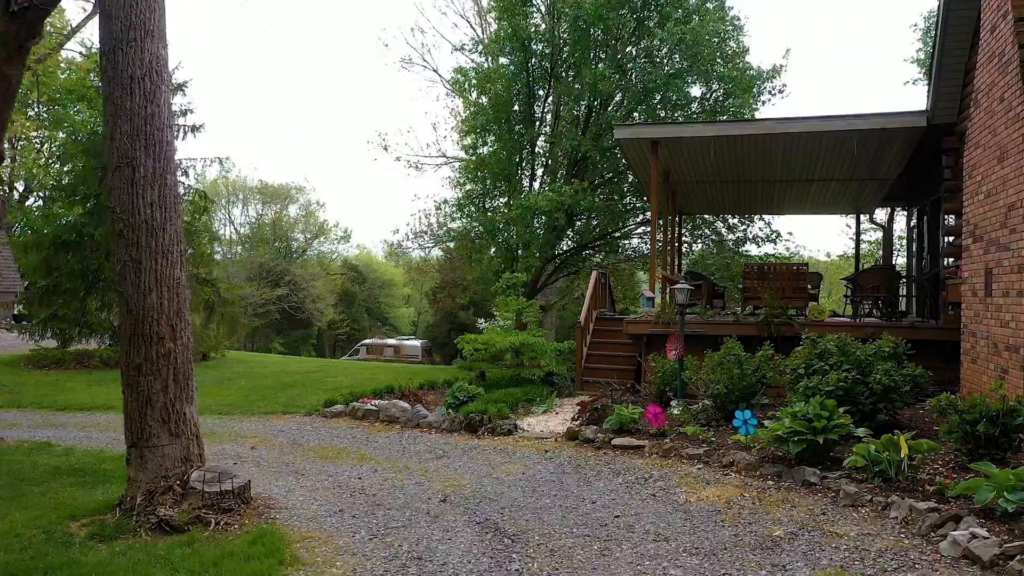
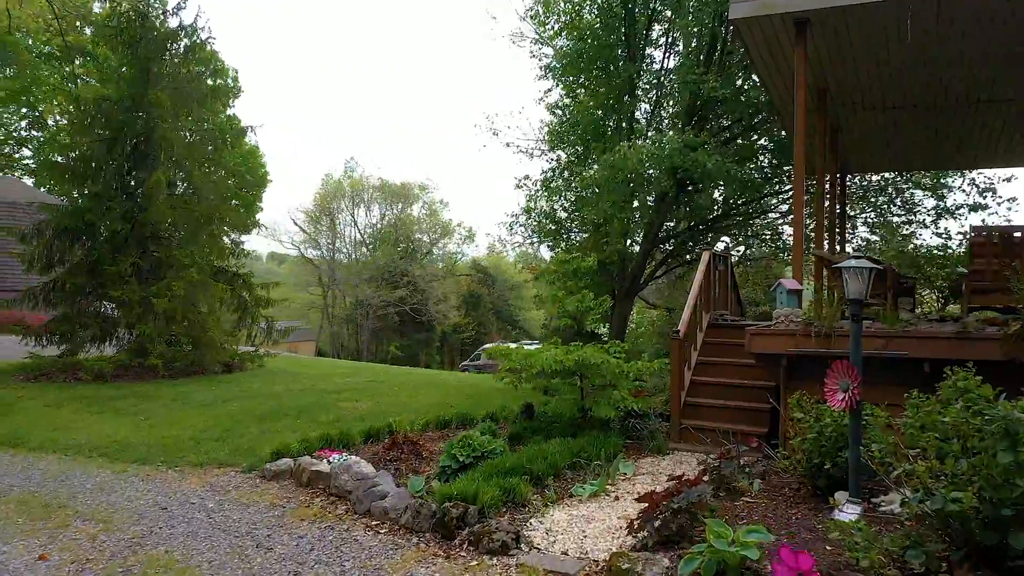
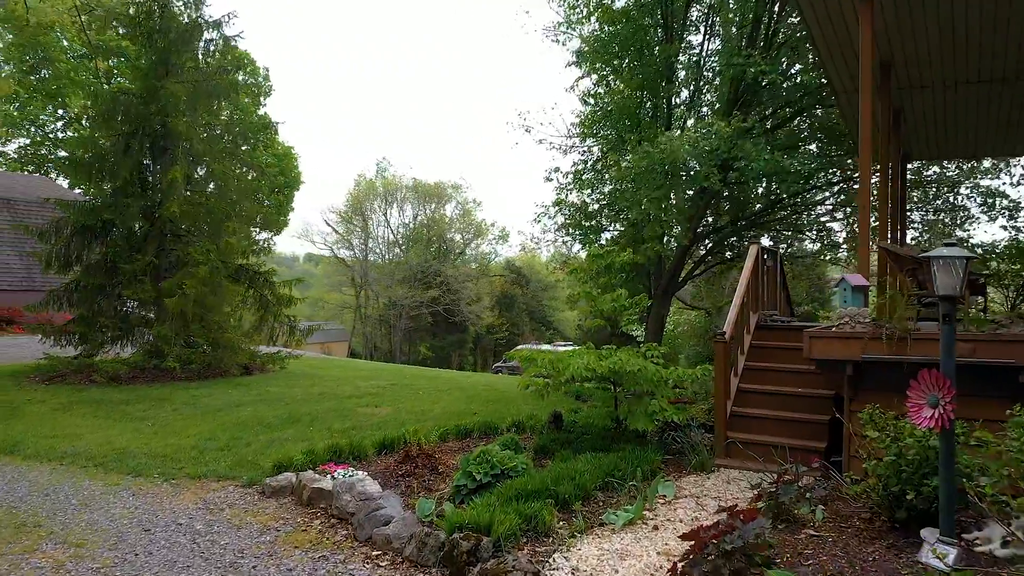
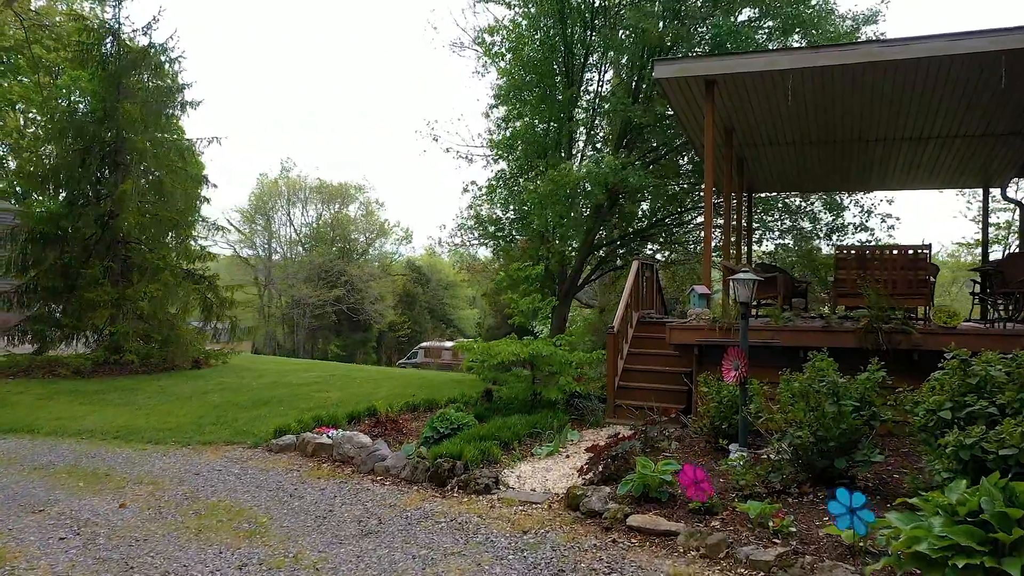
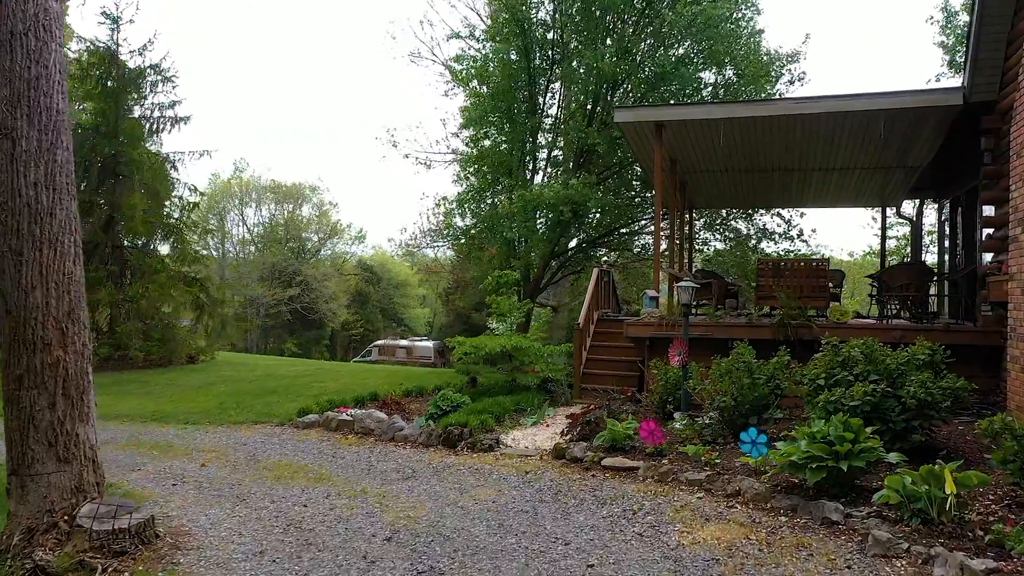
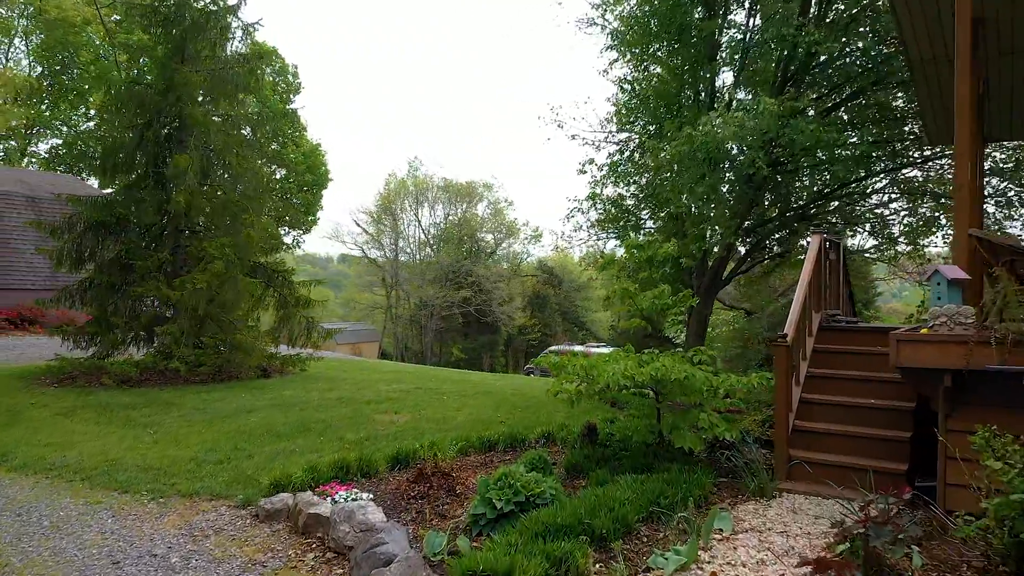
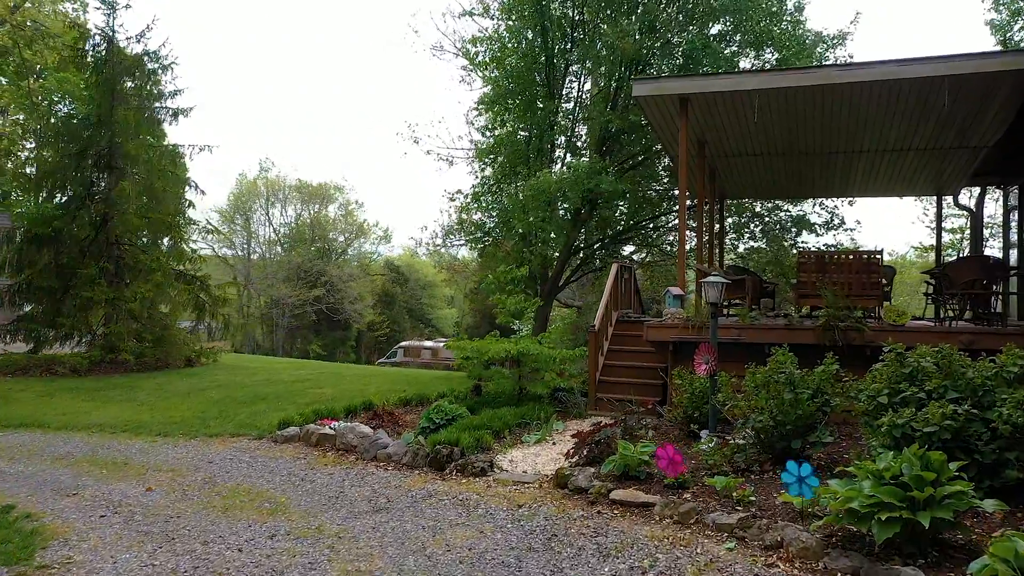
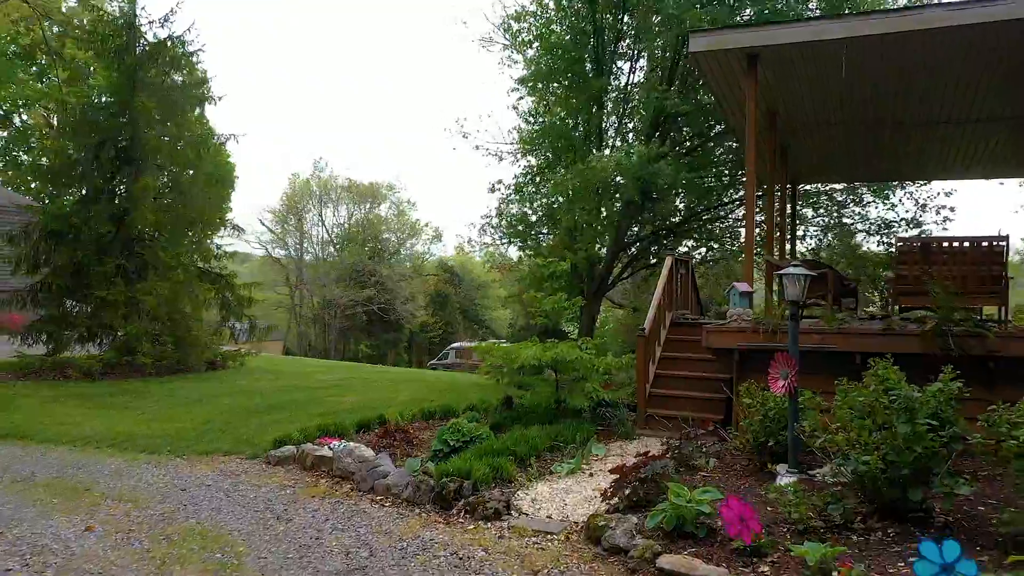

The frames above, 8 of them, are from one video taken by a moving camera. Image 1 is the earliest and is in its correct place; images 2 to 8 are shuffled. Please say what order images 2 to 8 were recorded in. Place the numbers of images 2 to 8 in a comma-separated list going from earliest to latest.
5, 7, 4, 8, 2, 3, 6
